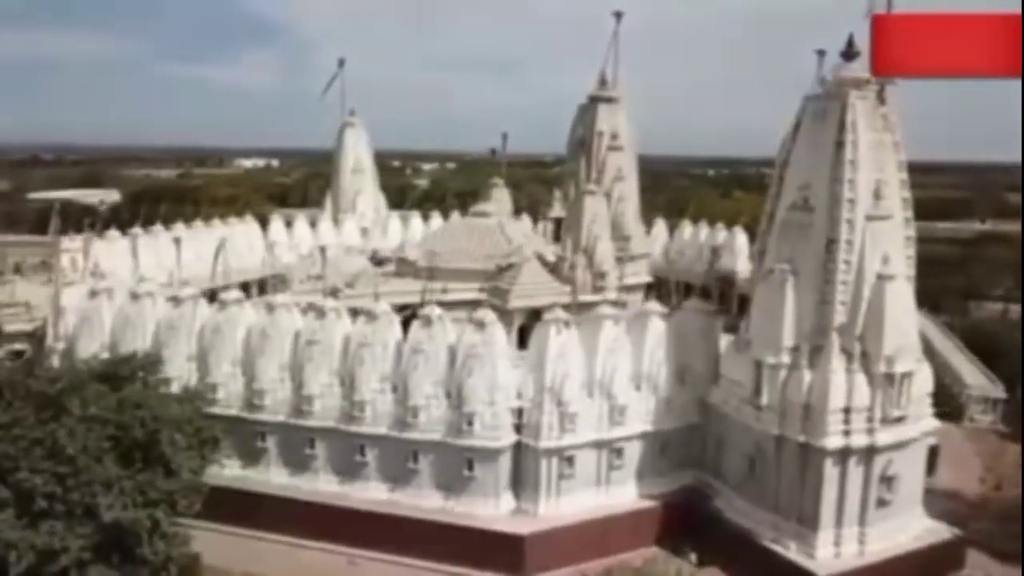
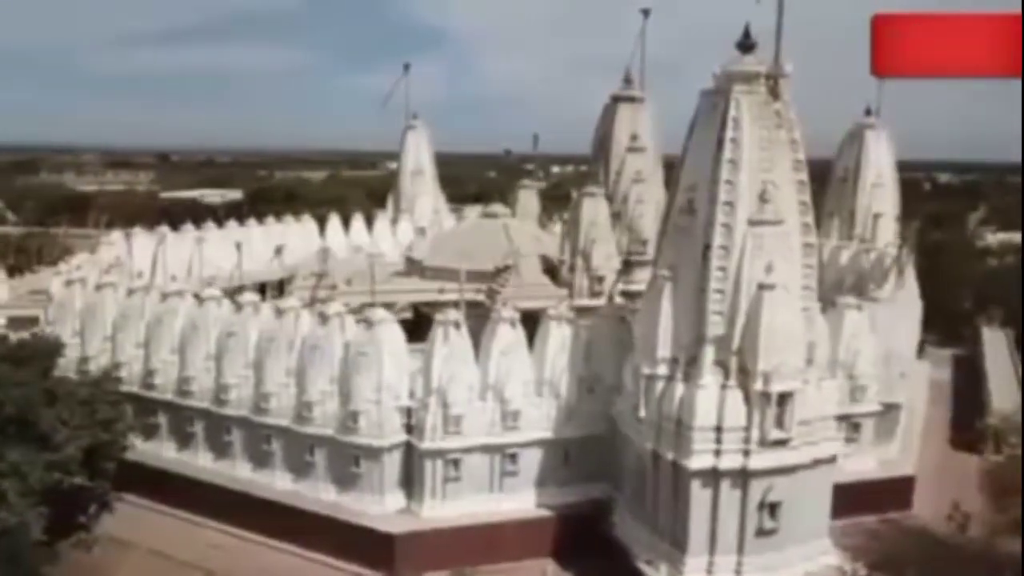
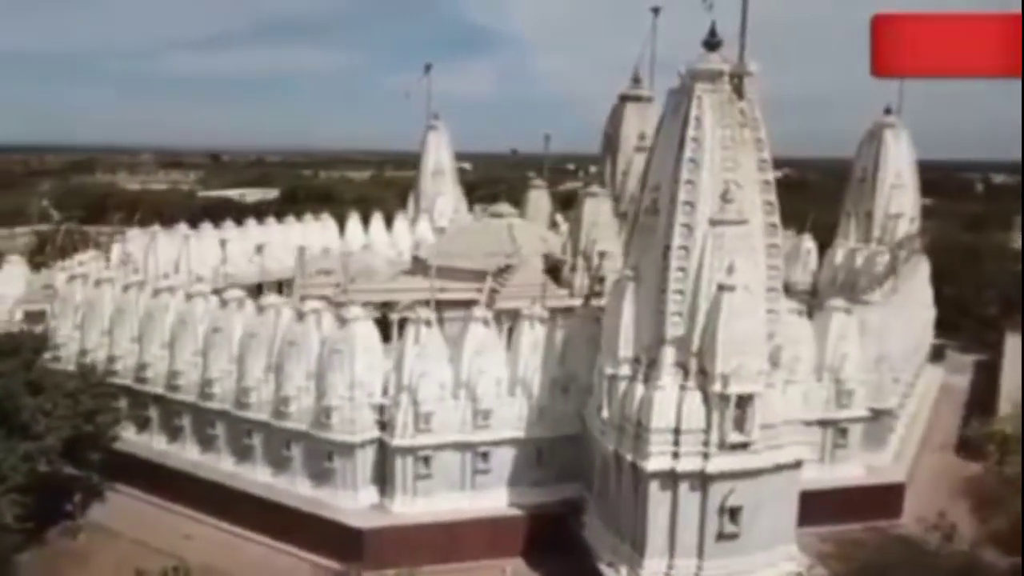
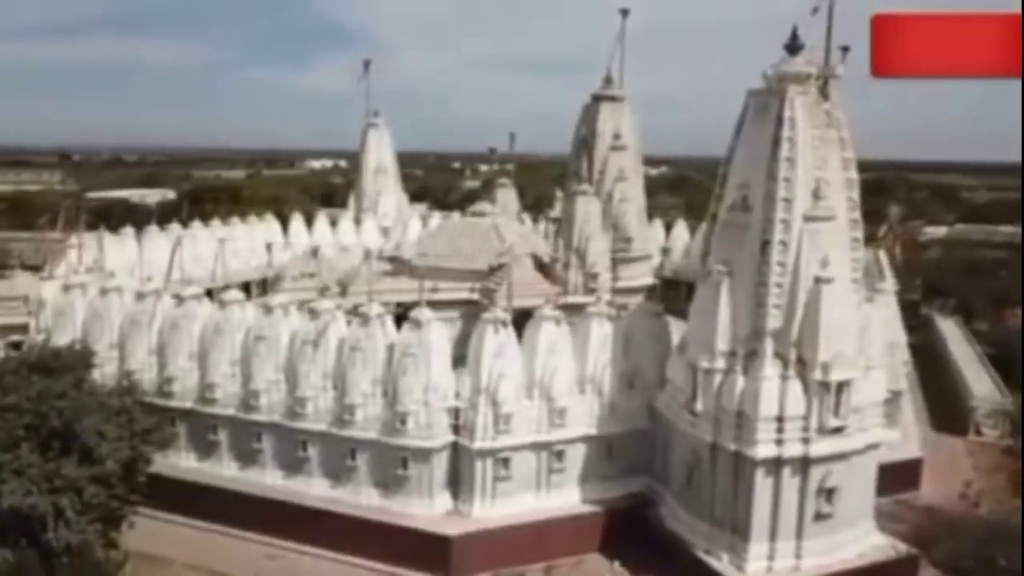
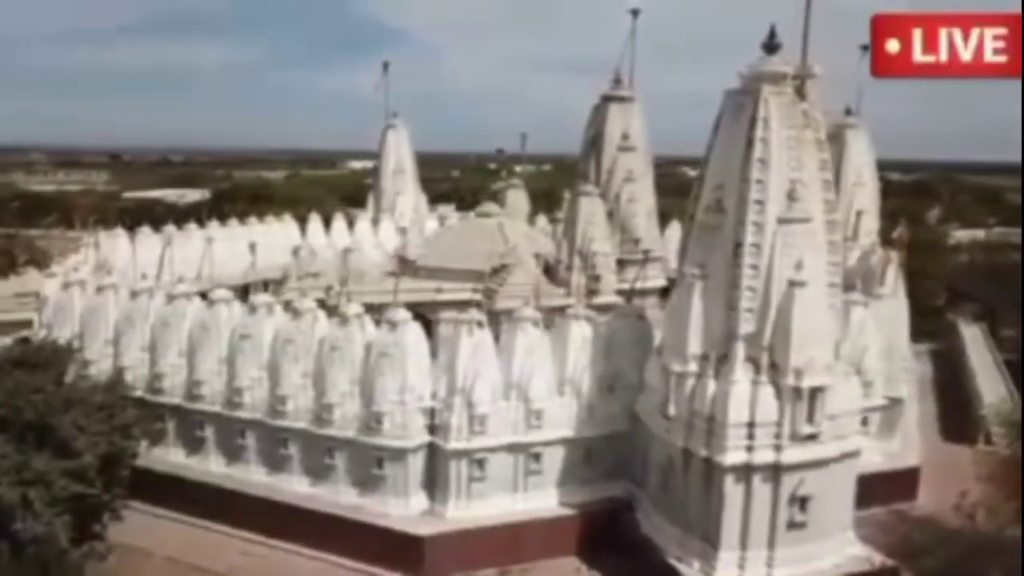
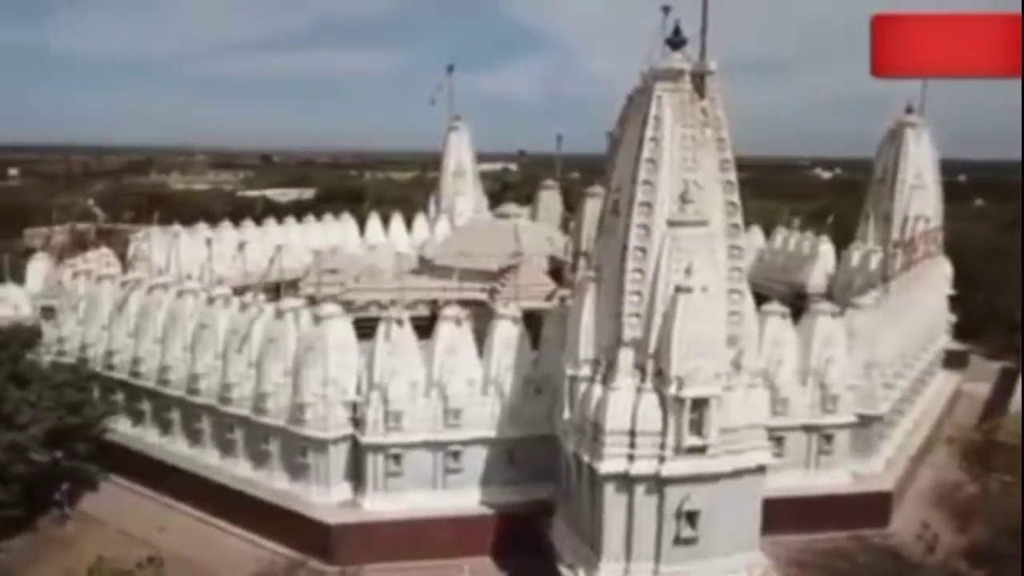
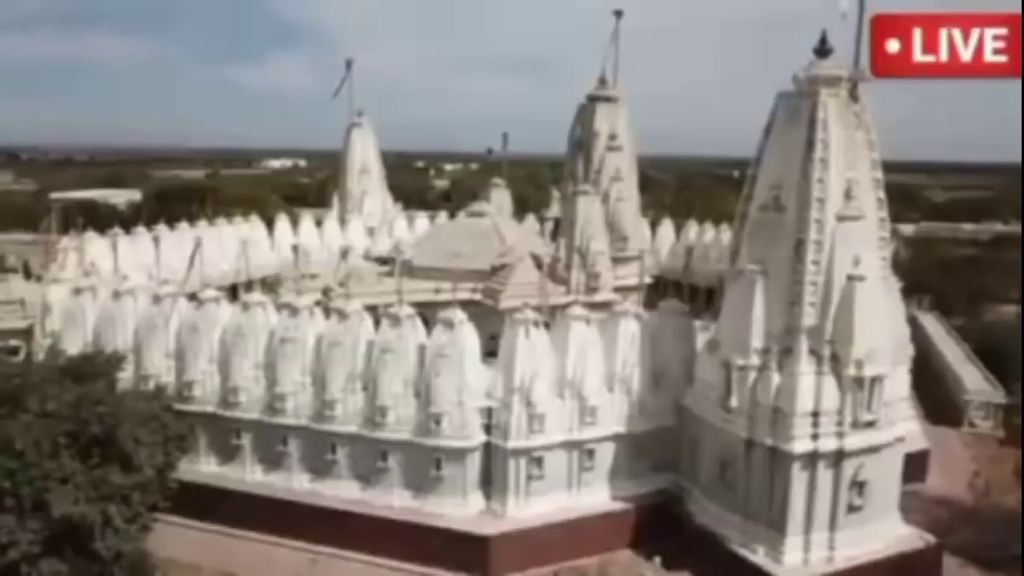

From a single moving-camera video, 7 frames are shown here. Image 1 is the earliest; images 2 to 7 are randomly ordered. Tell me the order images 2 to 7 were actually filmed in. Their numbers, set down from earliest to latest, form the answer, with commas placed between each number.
7, 4, 5, 2, 3, 6
